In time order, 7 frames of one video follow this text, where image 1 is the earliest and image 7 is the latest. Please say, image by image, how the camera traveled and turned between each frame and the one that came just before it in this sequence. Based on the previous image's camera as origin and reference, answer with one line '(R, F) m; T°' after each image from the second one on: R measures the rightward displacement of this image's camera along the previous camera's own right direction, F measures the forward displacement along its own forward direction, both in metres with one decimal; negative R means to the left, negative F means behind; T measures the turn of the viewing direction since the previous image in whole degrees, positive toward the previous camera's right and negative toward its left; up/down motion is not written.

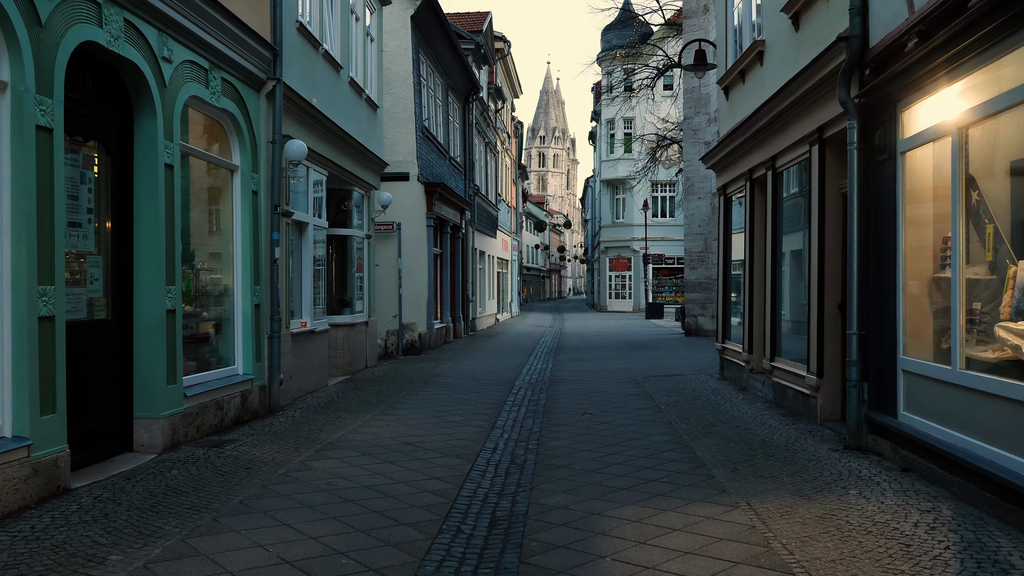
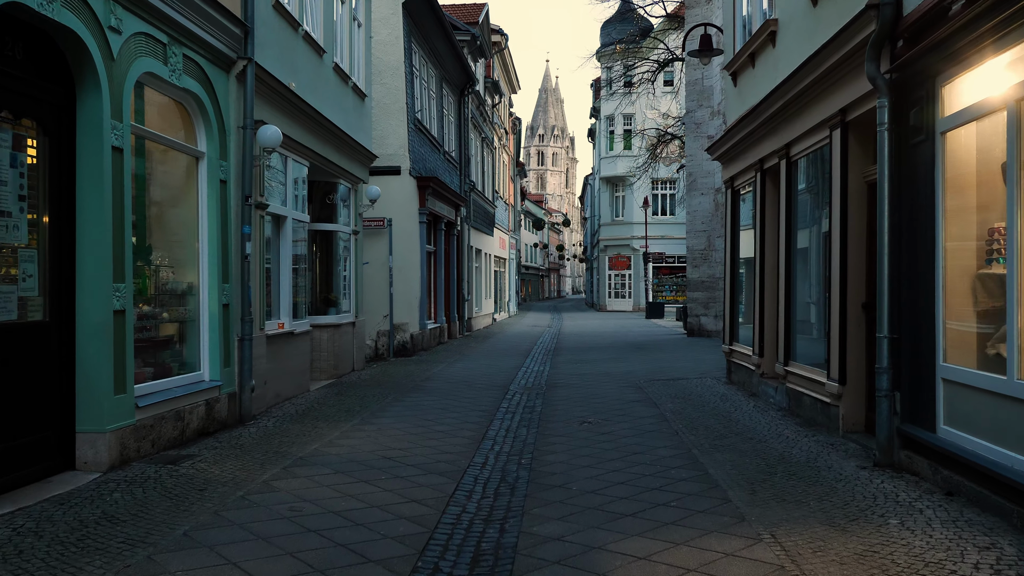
(+0.1, +0.7) m; 0°
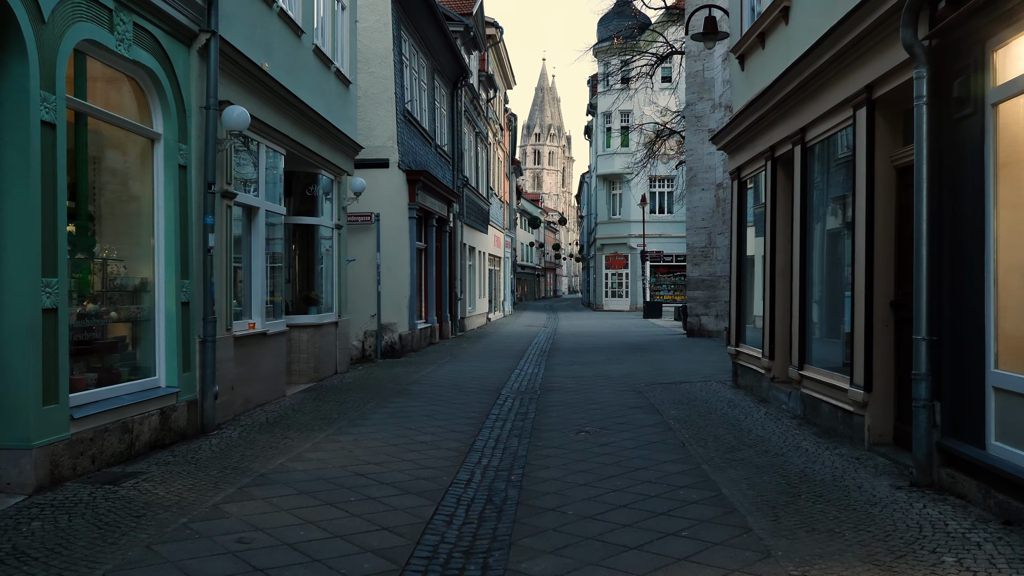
(+0.1, +0.8) m; 0°
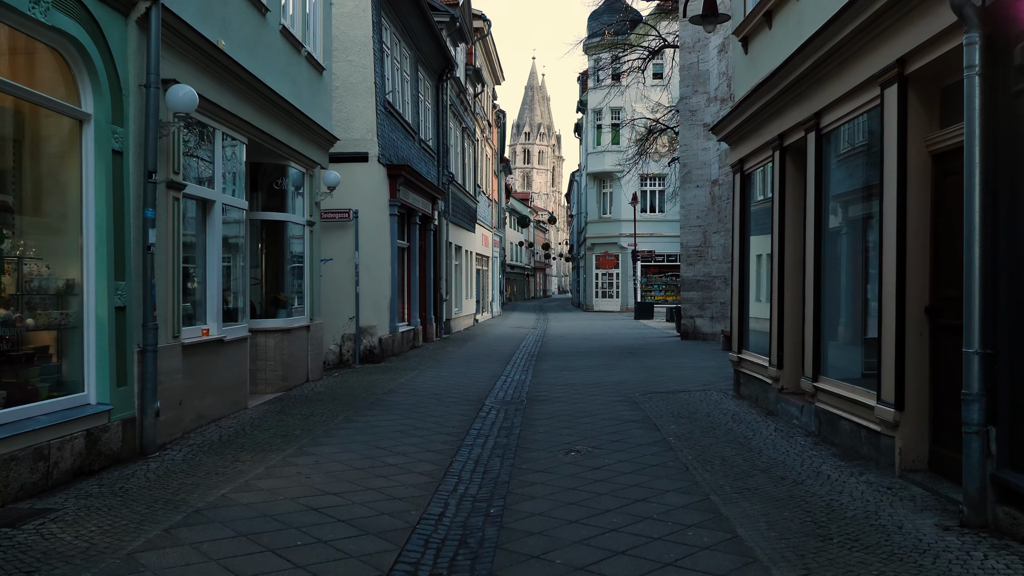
(+0.1, +0.9) m; +1°
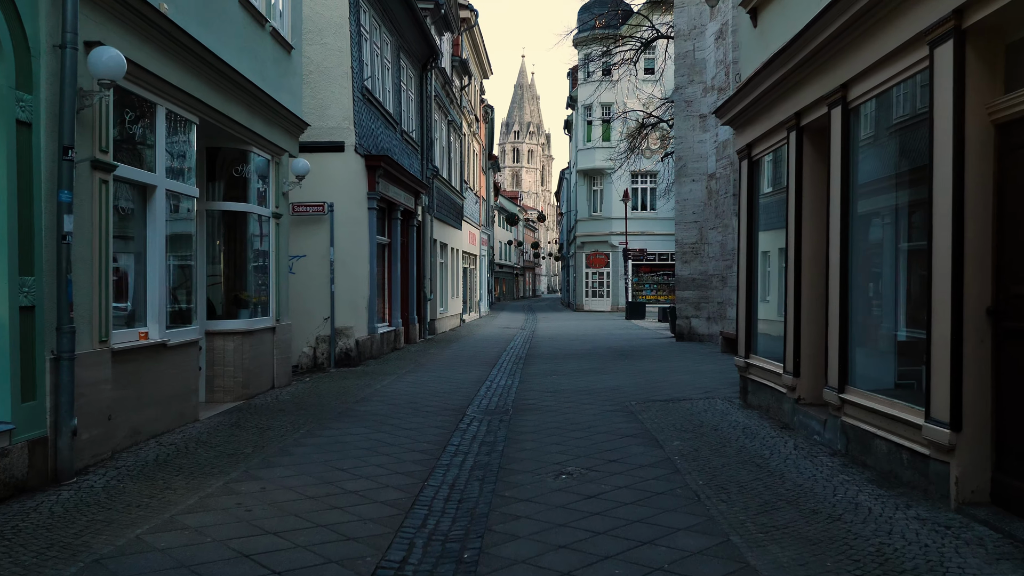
(+0.1, +1.0) m; +1°
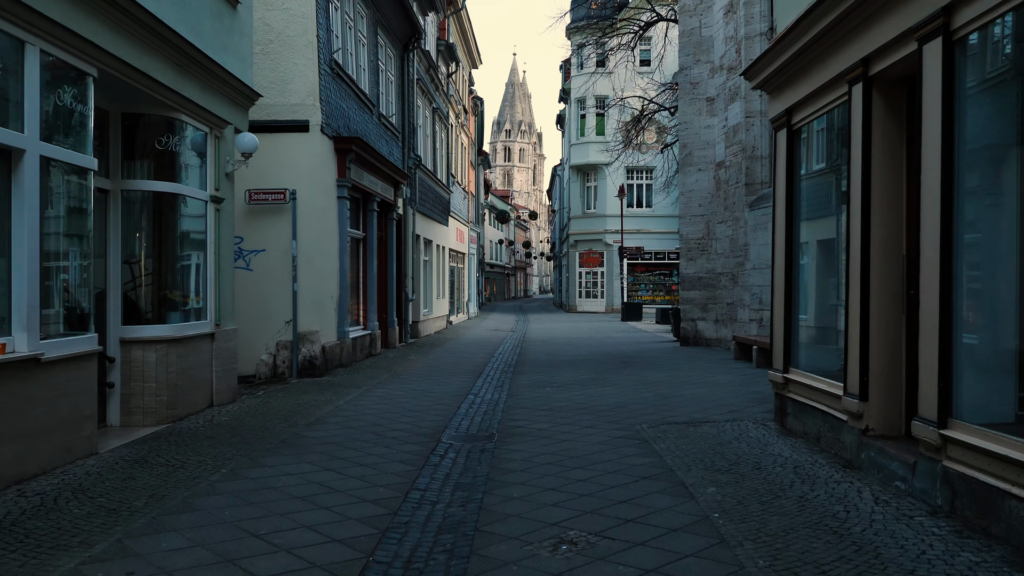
(+0.1, +1.7) m; 0°
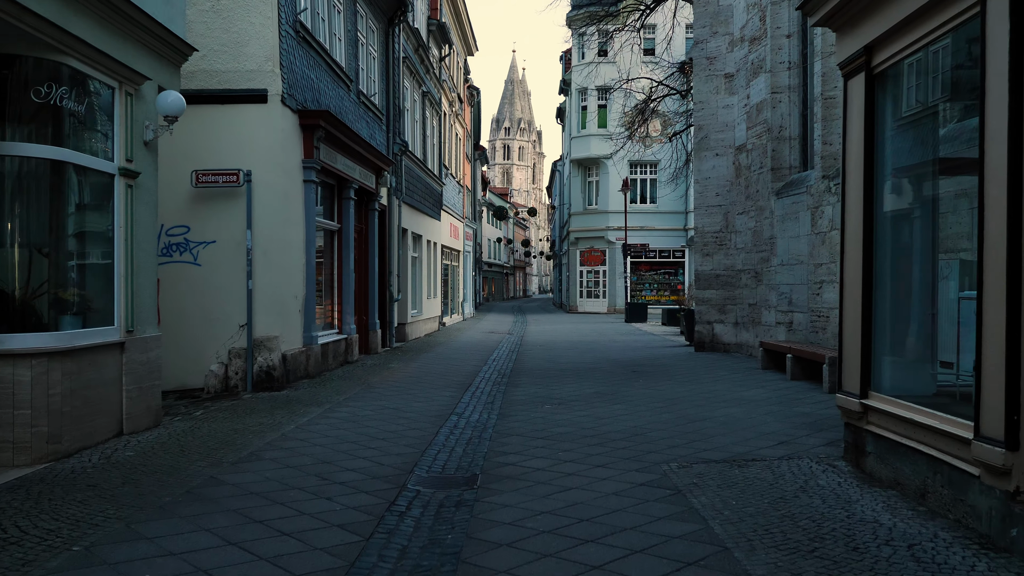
(+0.1, +1.9) m; 0°
